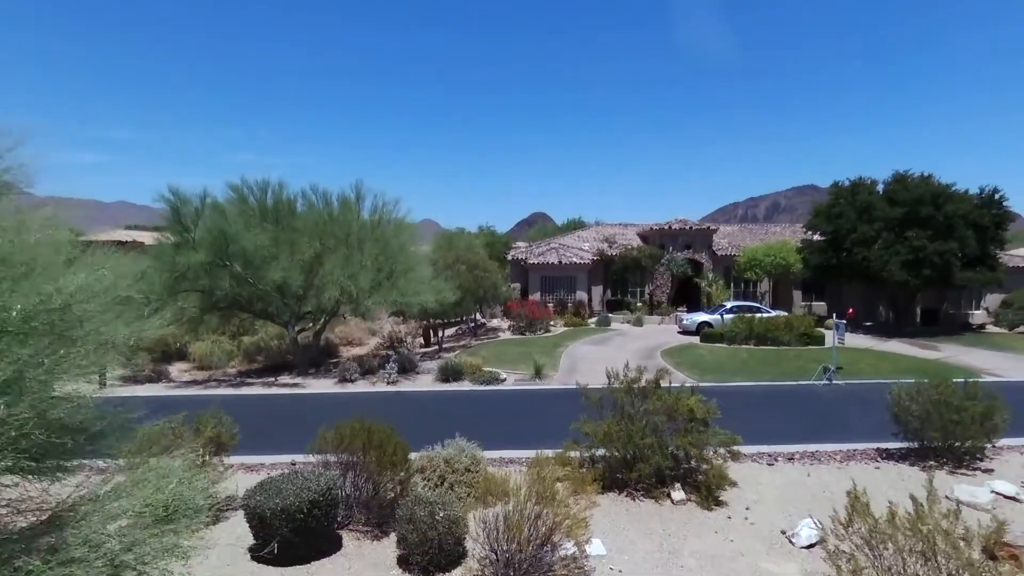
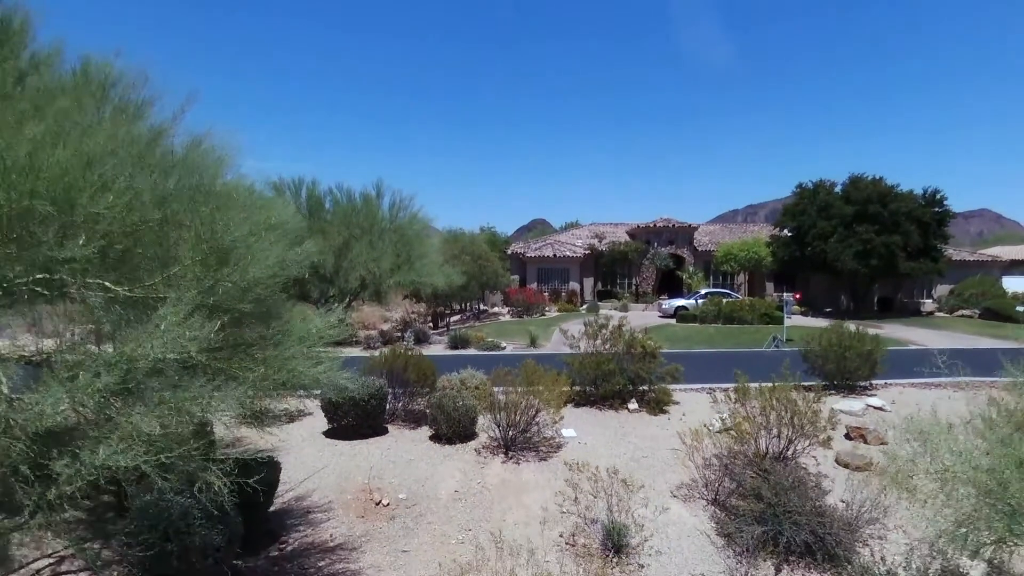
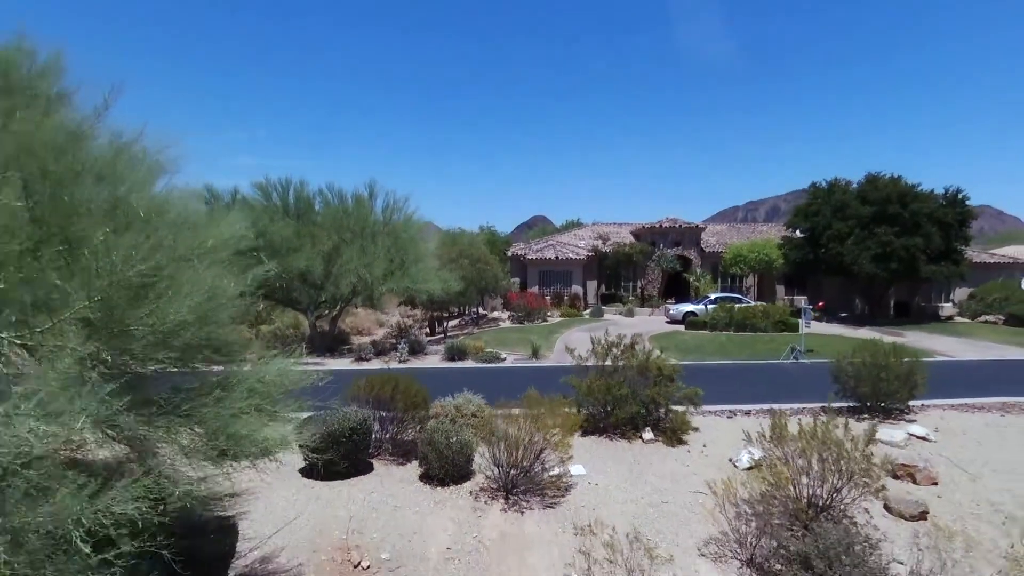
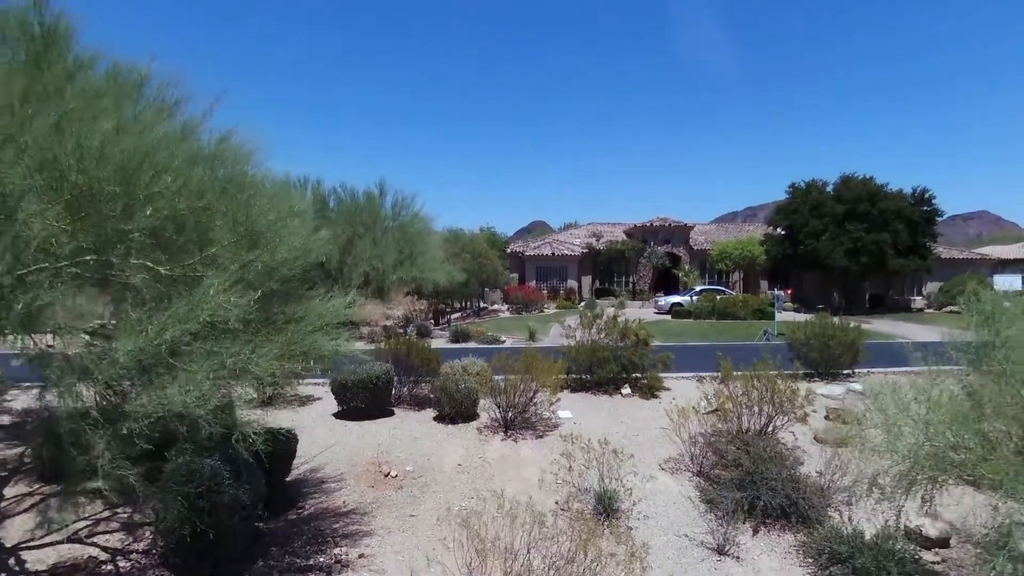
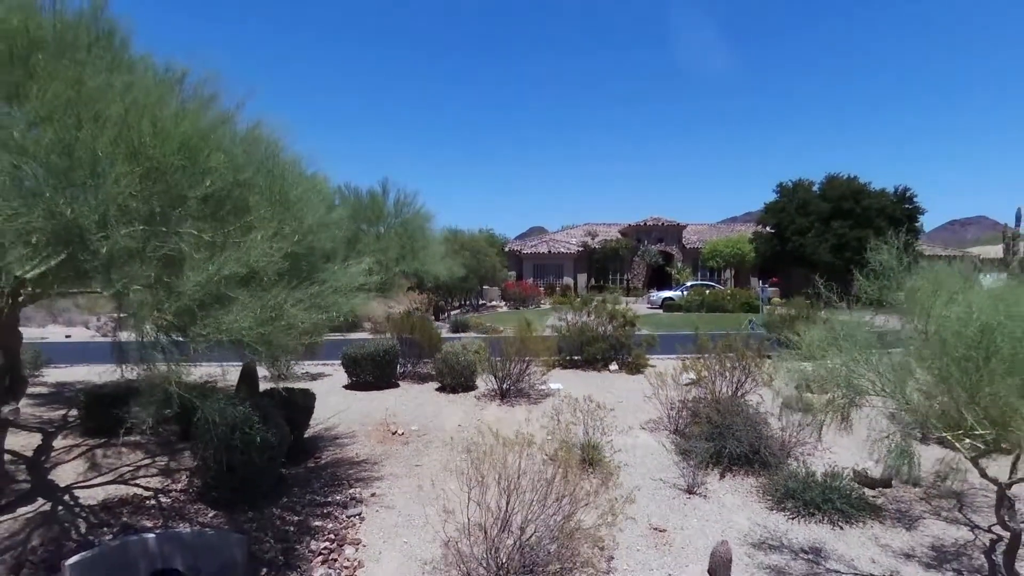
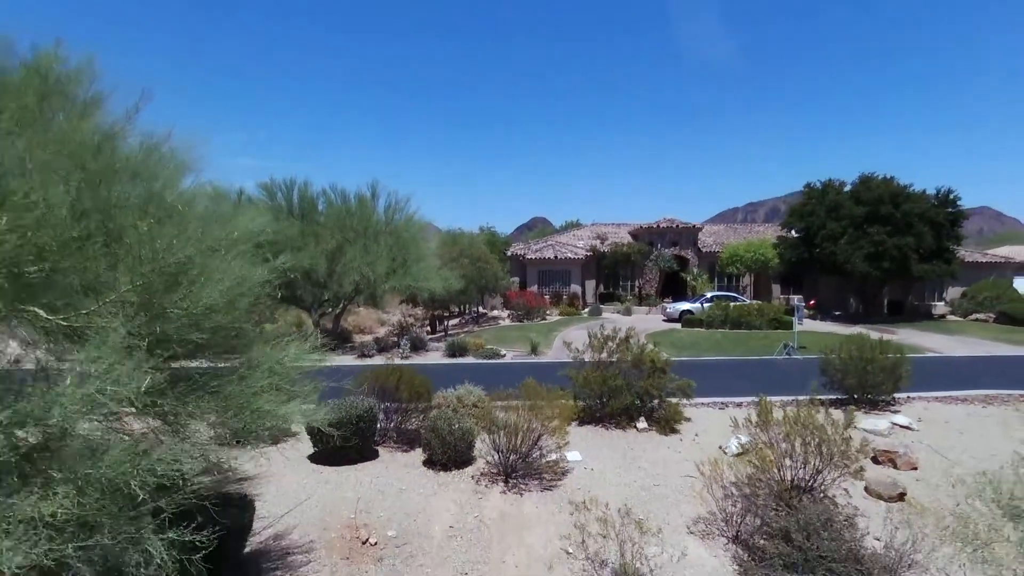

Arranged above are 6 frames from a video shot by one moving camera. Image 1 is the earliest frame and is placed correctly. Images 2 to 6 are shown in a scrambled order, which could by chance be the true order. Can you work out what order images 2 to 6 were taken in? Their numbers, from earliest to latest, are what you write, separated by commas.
3, 6, 2, 4, 5
